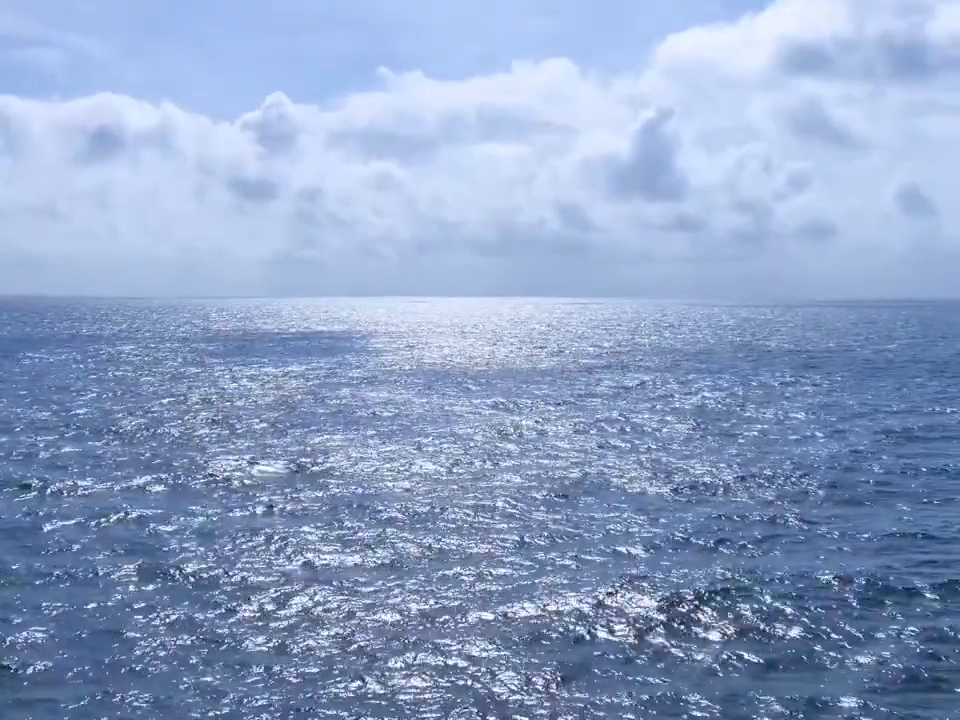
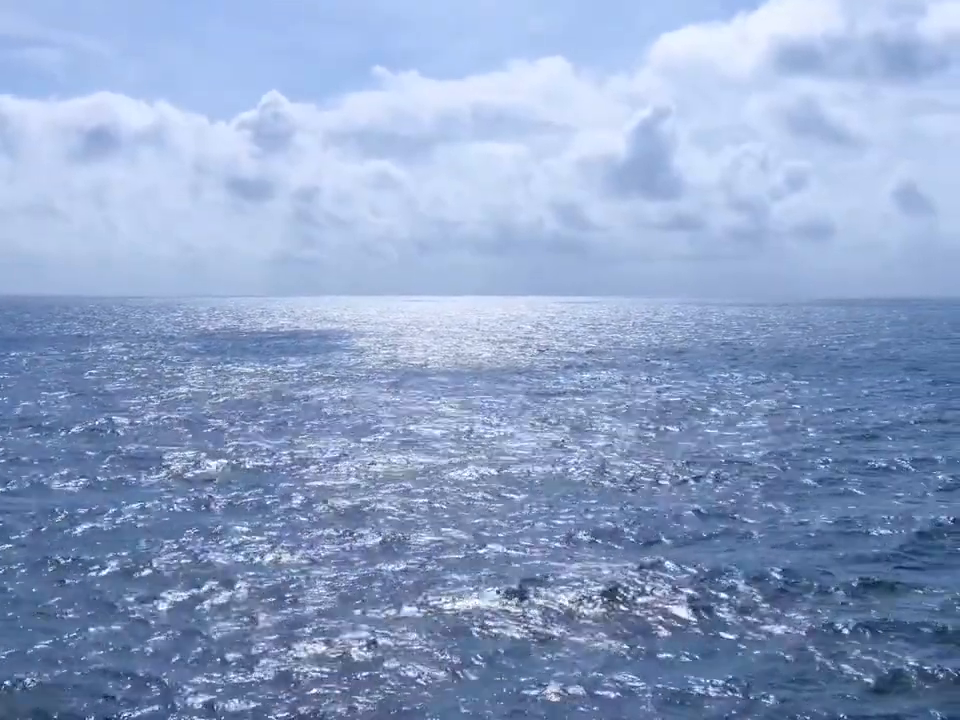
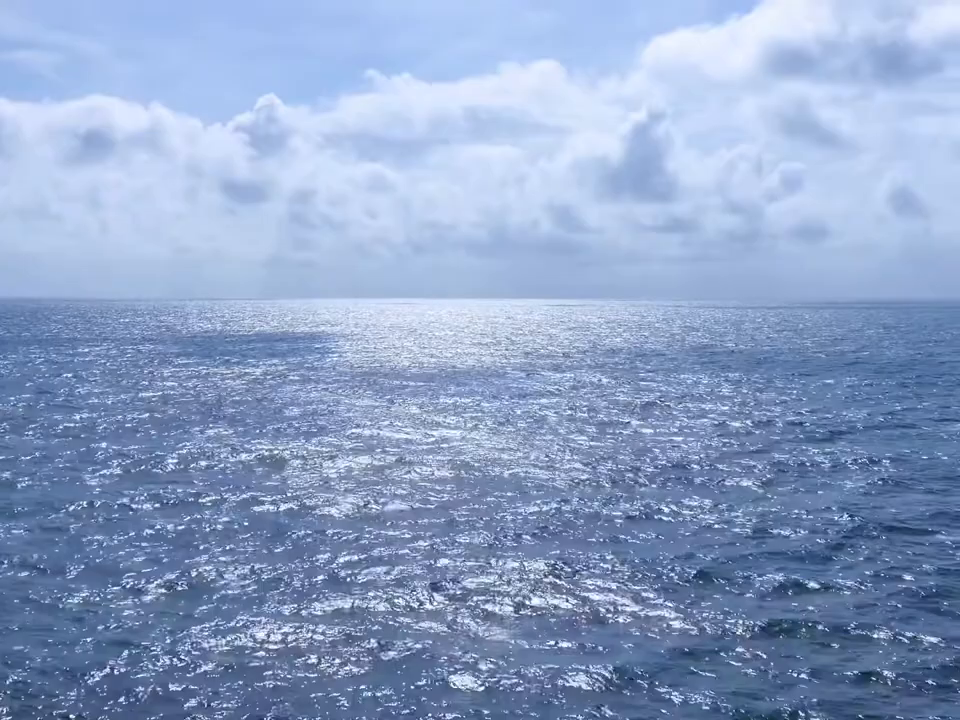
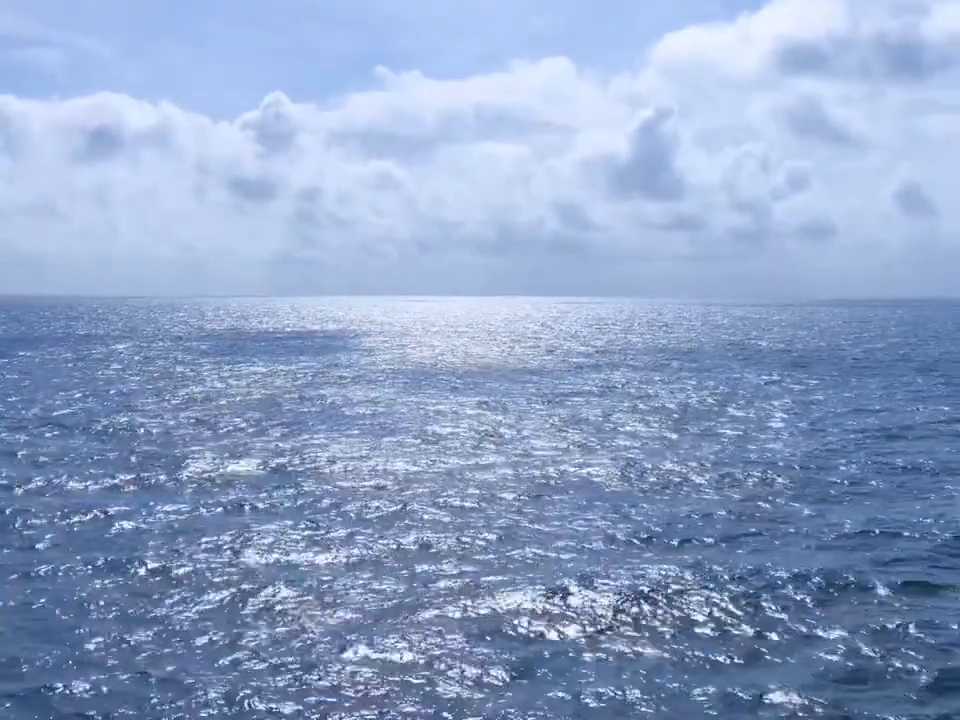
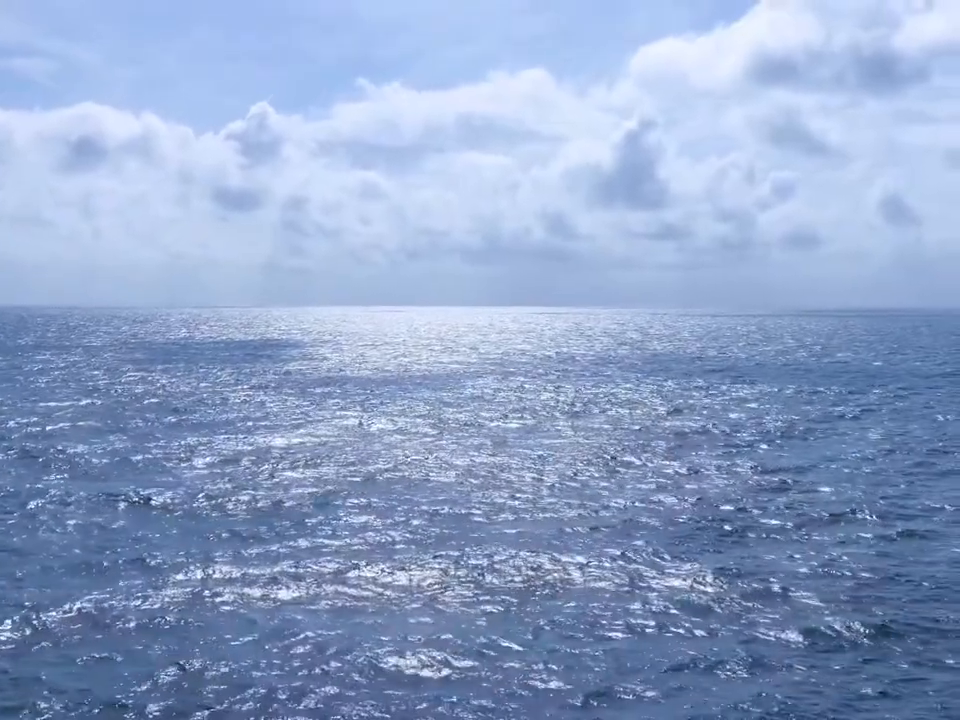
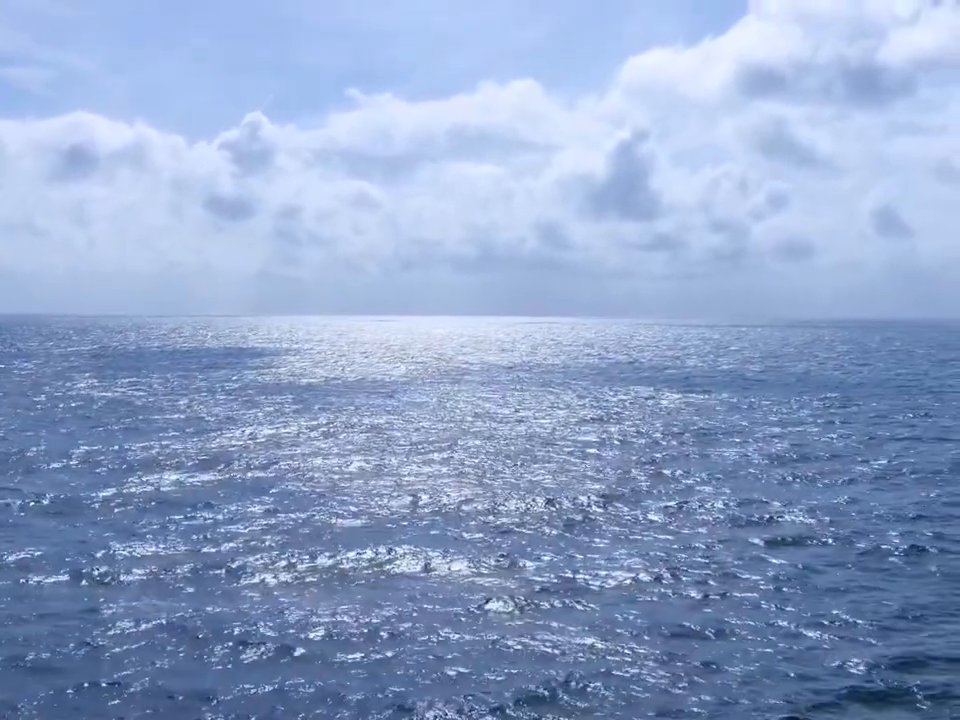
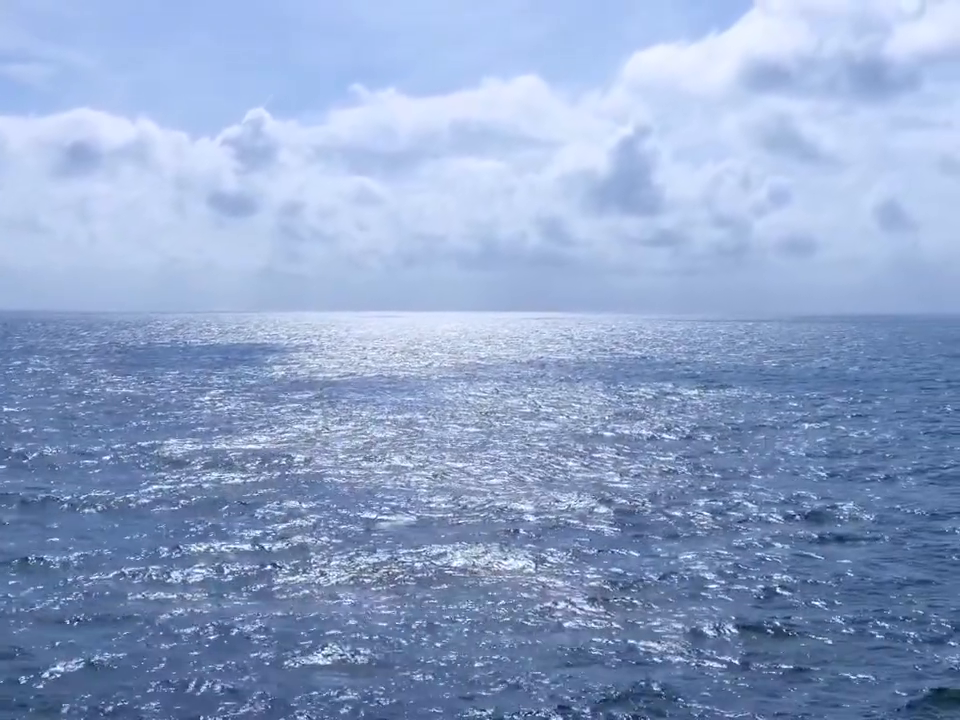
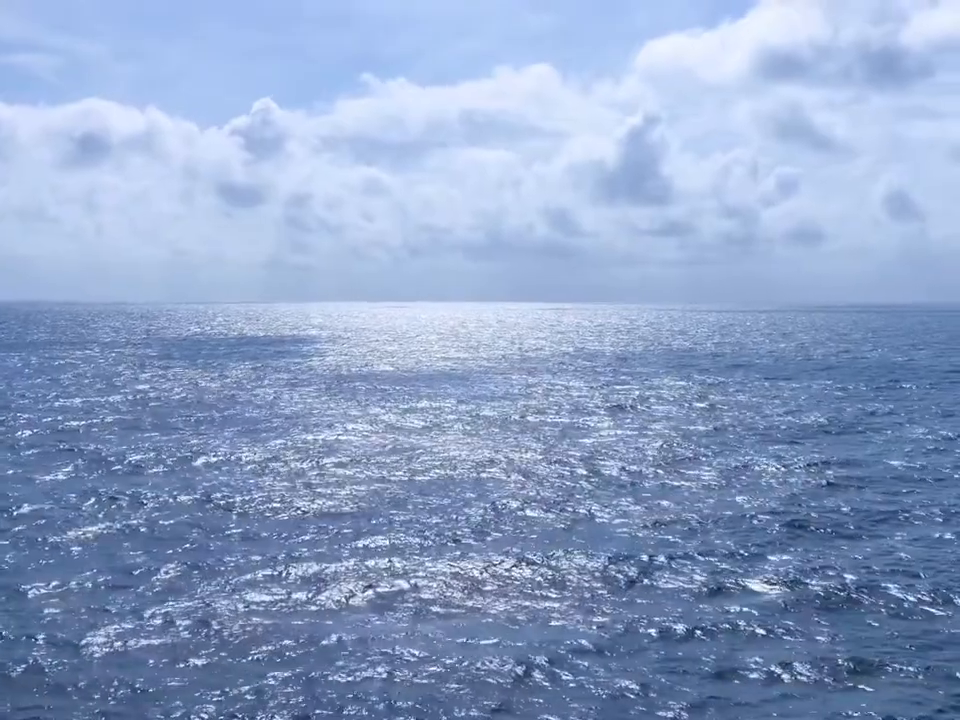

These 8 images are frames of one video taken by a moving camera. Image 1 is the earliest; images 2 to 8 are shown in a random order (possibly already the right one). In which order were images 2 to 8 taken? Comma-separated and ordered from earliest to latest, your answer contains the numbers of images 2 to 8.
4, 2, 3, 8, 5, 7, 6
